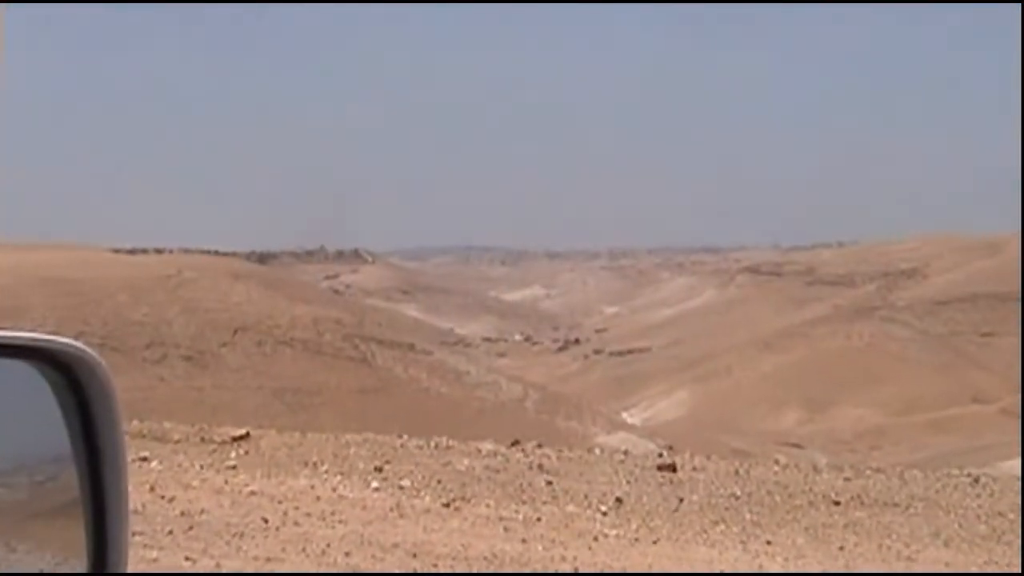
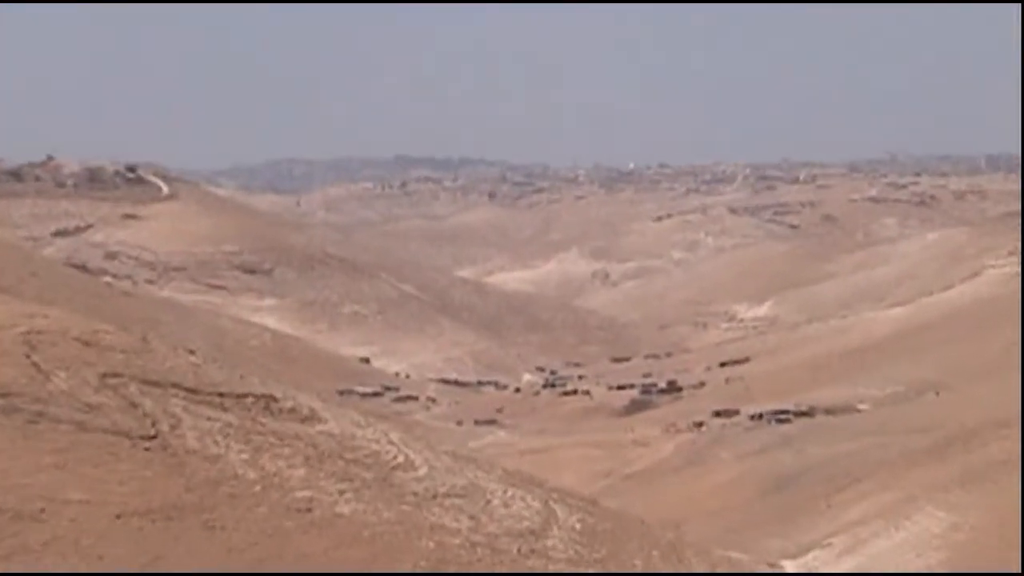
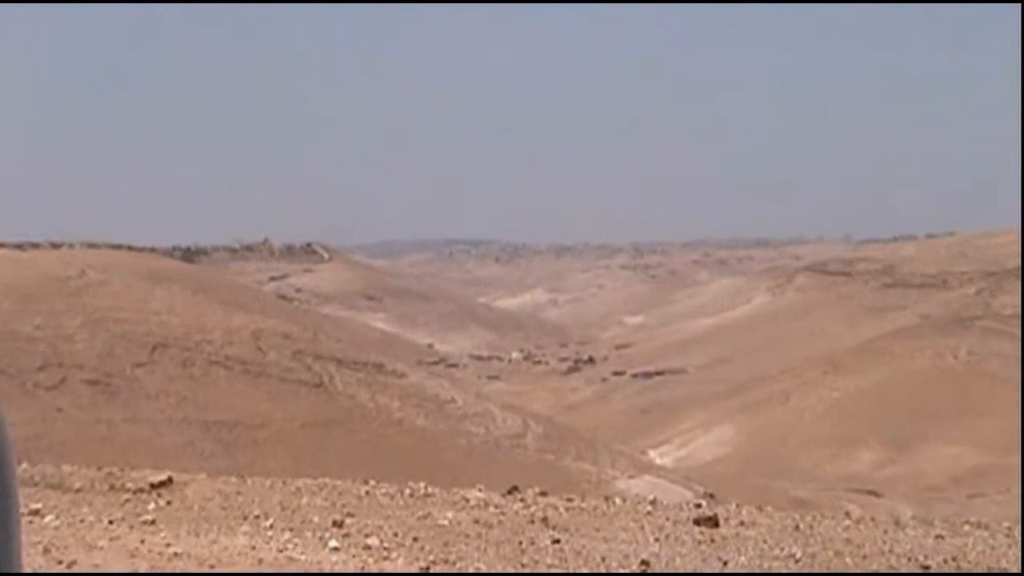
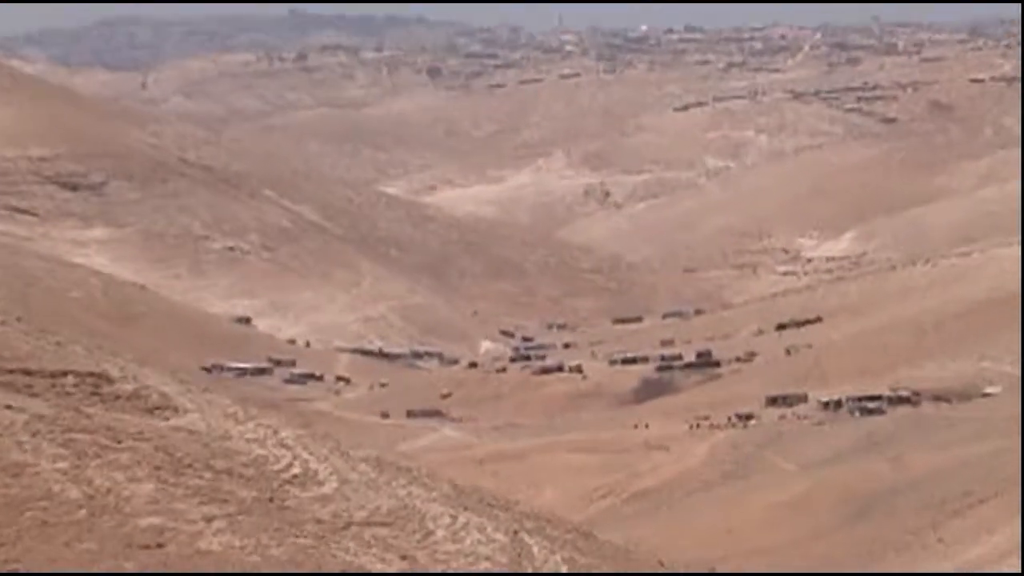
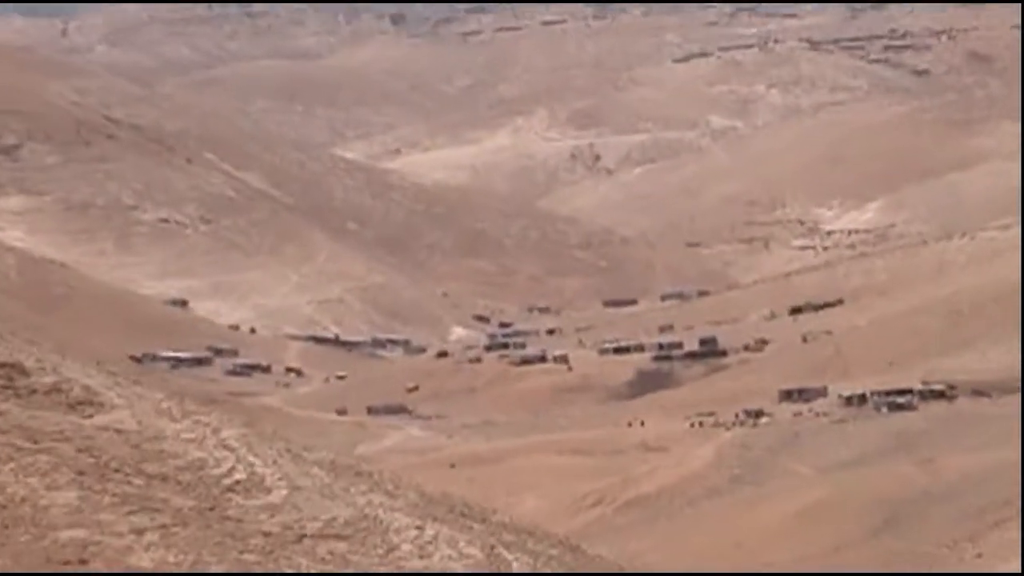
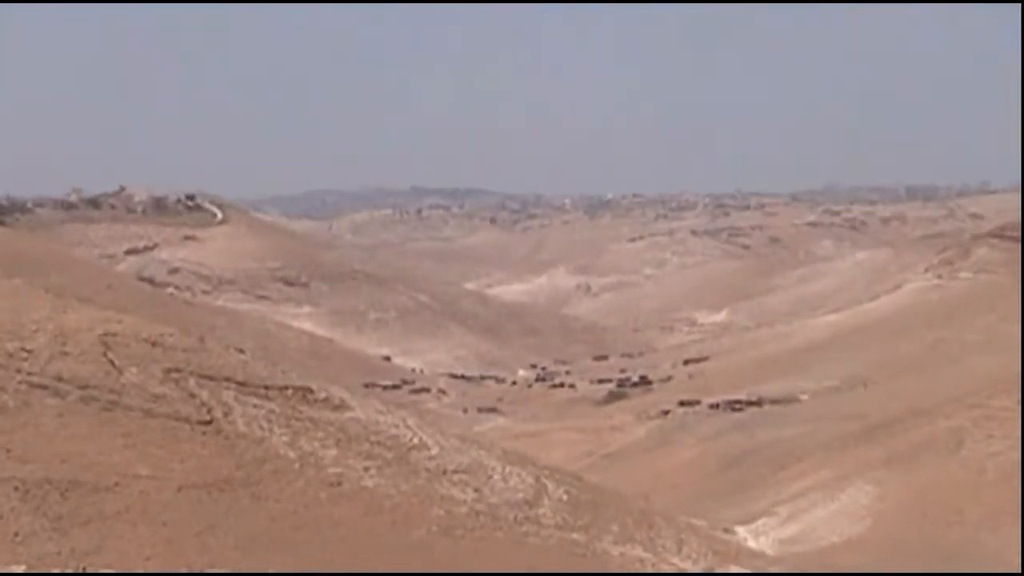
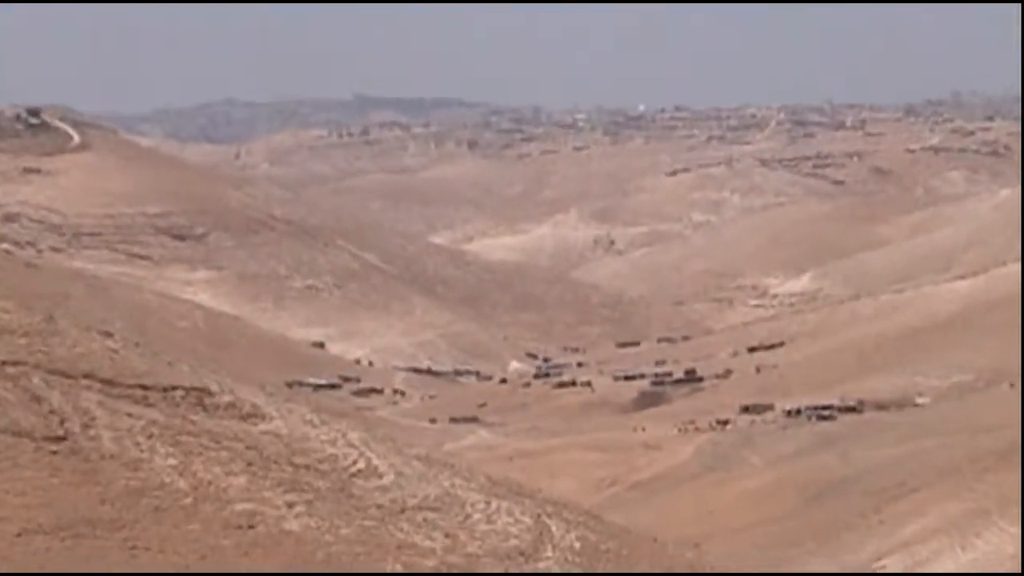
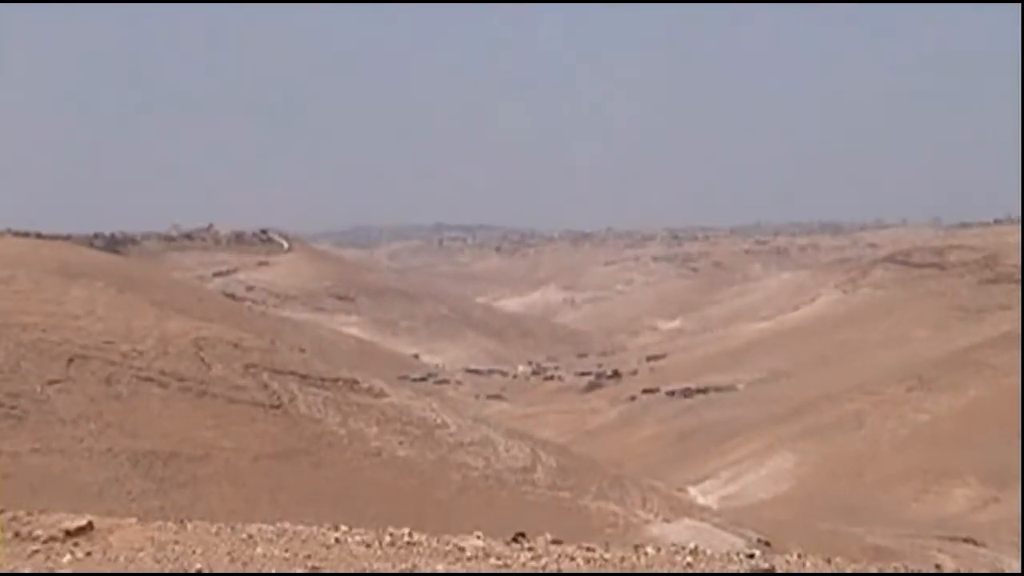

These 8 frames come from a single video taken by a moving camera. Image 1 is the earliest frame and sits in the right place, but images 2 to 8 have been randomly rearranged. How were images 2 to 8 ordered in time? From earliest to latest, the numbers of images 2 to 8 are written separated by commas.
3, 8, 6, 2, 7, 4, 5
